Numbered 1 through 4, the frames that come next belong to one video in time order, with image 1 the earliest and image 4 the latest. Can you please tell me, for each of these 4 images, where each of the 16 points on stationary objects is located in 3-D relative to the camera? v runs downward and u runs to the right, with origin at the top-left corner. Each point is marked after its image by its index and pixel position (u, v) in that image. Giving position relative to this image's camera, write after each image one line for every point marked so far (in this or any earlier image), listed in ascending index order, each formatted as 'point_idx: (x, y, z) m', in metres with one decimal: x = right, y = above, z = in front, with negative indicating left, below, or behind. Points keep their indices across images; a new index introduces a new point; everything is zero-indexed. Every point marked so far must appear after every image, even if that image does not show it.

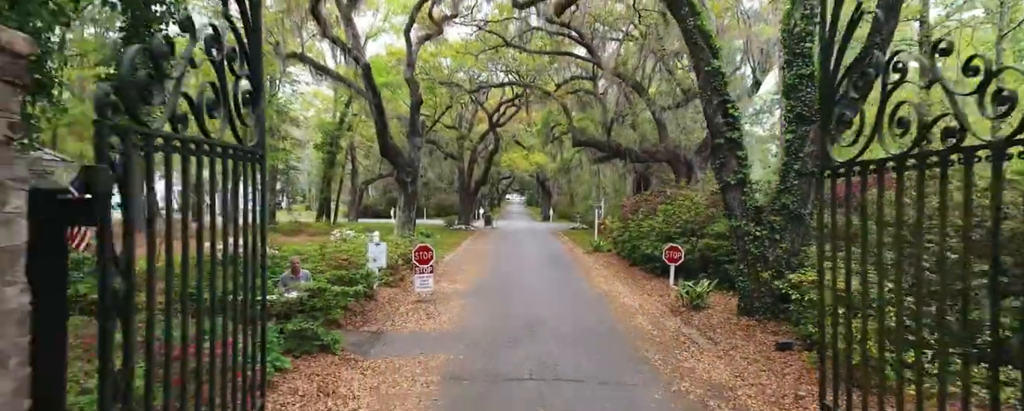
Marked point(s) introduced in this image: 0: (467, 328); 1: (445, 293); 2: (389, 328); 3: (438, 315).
0: (-0.7, -1.9, +7.7) m
1: (-1.4, -1.8, +10.4) m
2: (-1.9, -1.9, +7.6) m
3: (-1.3, -1.9, +8.6) m
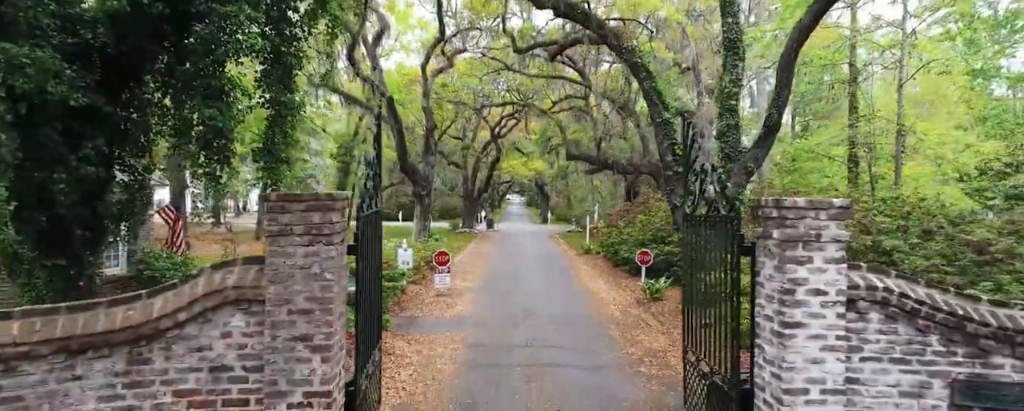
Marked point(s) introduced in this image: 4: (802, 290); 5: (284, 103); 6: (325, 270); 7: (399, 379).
0: (-0.7, -2.2, +10.1) m
1: (-1.3, -2.1, +12.8) m
2: (-1.8, -2.2, +10.0) m
3: (-1.2, -2.2, +11.0) m
4: (+2.0, -0.6, +3.4) m
5: (-2.9, +1.3, +6.4) m
6: (-1.2, -0.4, +3.3) m
7: (-1.4, -2.2, +6.5) m
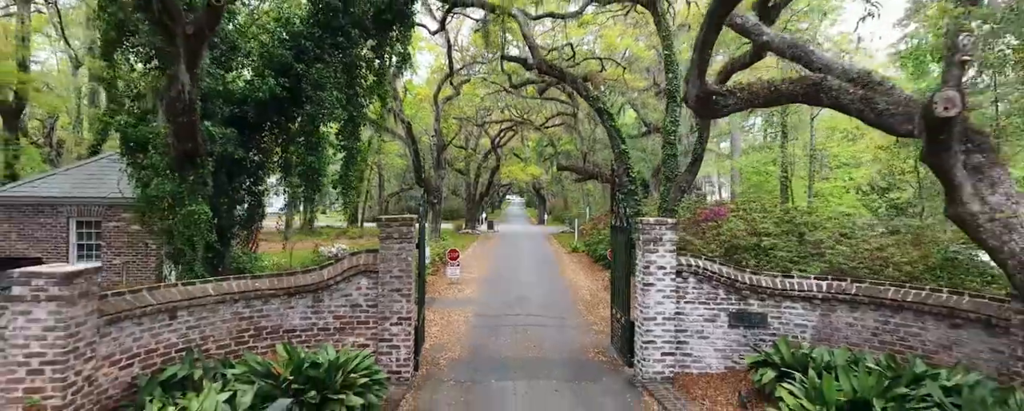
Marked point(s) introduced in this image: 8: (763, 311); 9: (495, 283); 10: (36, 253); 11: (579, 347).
0: (-0.8, -2.5, +13.3) m
1: (-1.5, -2.4, +16.0) m
2: (-1.9, -2.4, +13.2) m
3: (-1.3, -2.4, +14.2) m
4: (+1.9, -0.8, +6.6) m
5: (-3.0, +1.1, +9.6) m
6: (-1.3, -0.6, +6.5) m
7: (-1.6, -2.4, +9.7) m
8: (+3.2, -1.4, +6.4) m
9: (-0.6, -2.4, +15.7) m
10: (-10.3, -1.0, +10.9) m
11: (+1.2, -2.4, +8.6) m
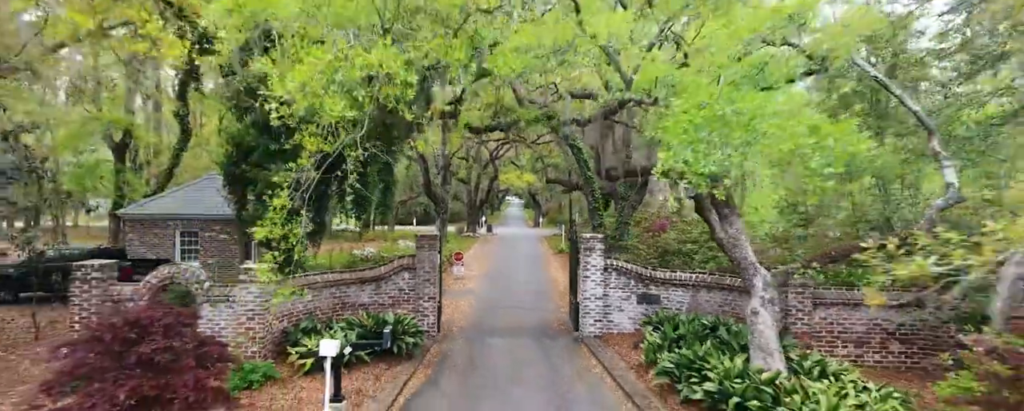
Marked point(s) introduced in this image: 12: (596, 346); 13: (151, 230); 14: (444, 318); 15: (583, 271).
0: (-1.0, -2.9, +17.1) m
1: (-1.7, -2.8, +19.8) m
2: (-2.2, -2.8, +17.0) m
3: (-1.6, -2.9, +18.0) m
4: (+1.6, -1.2, +10.4) m
5: (-3.3, +0.7, +13.4) m
6: (-1.6, -1.1, +10.3) m
7: (-1.8, -2.8, +13.4) m
8: (+3.0, -1.8, +10.2) m
9: (-0.8, -2.8, +19.5) m
10: (-10.6, -1.4, +14.7) m
11: (+0.9, -2.9, +12.4) m
12: (+1.6, -2.8, +9.8) m
13: (-10.6, -0.7, +14.6) m
14: (-1.7, -2.9, +12.6) m
15: (+1.5, -1.4, +10.4) m
